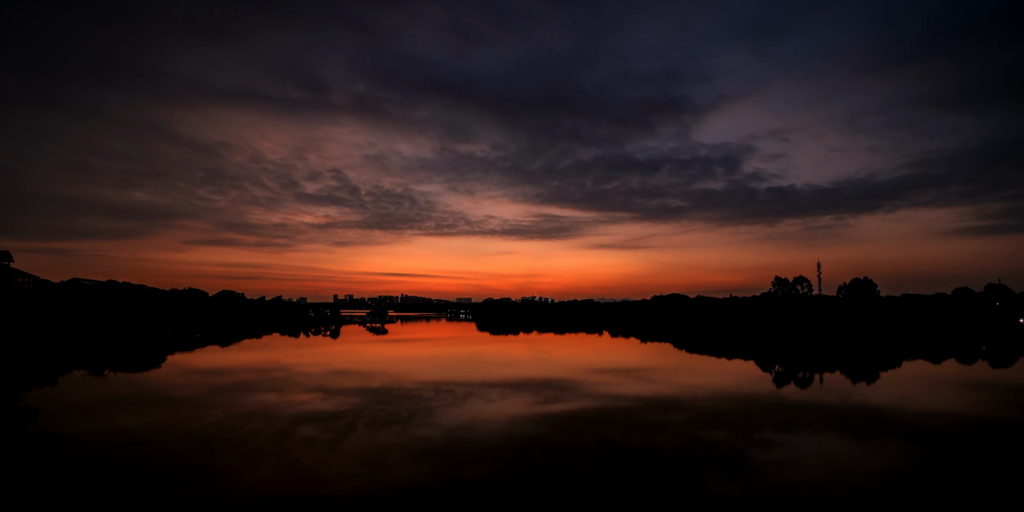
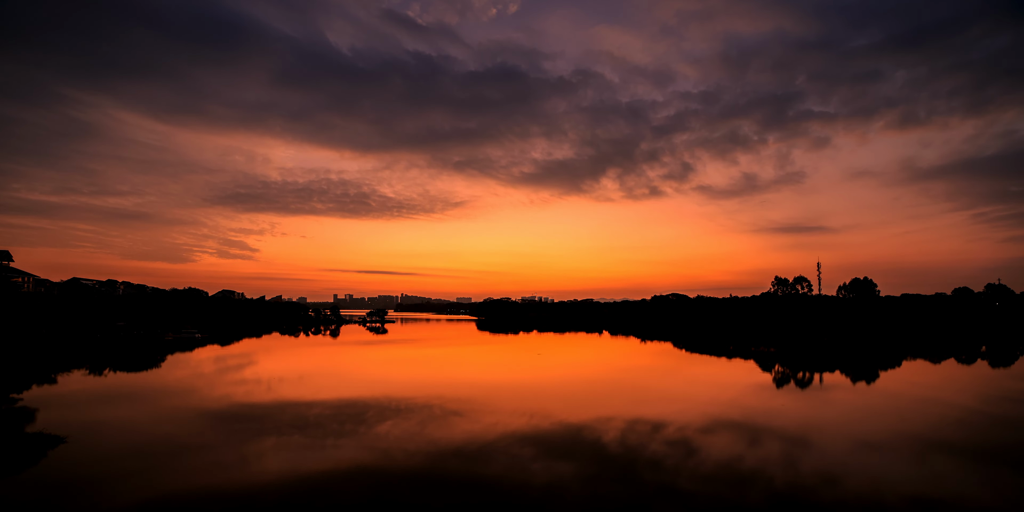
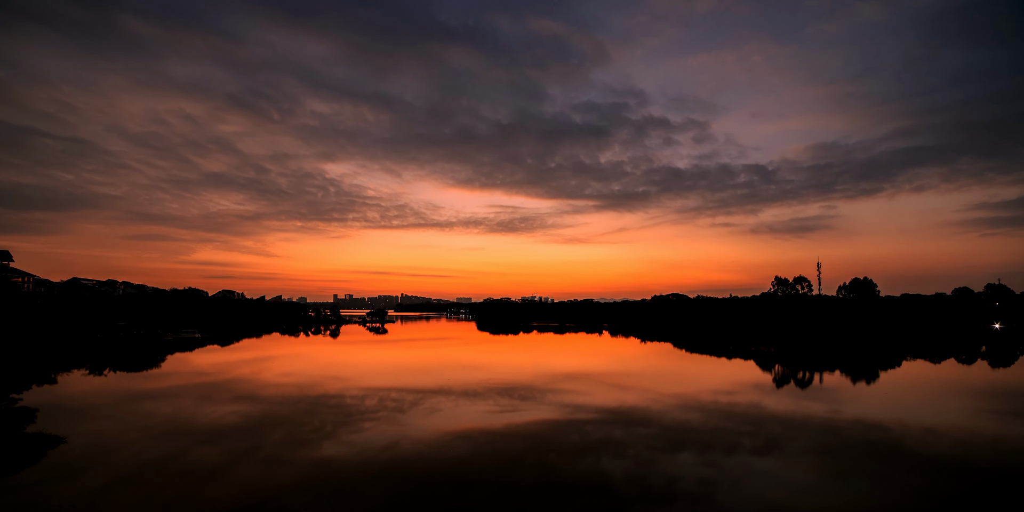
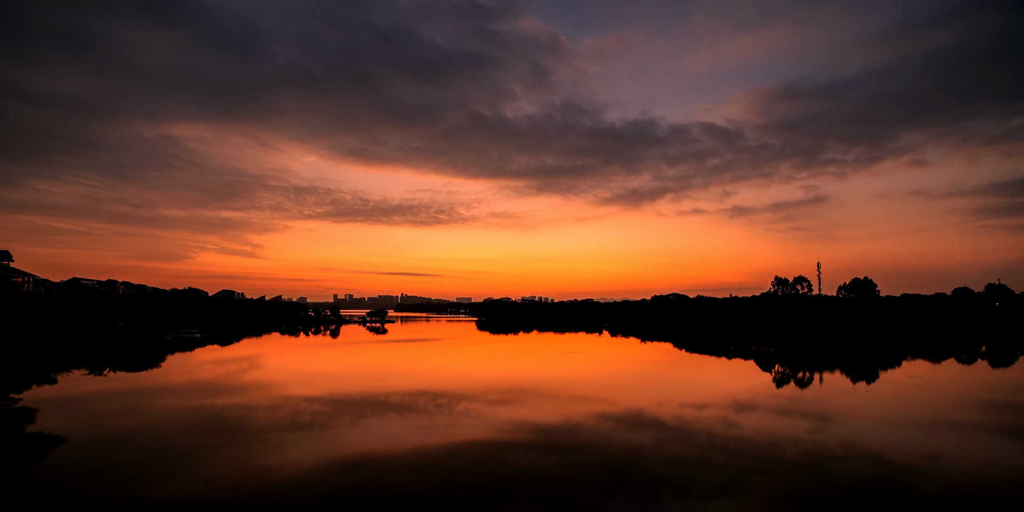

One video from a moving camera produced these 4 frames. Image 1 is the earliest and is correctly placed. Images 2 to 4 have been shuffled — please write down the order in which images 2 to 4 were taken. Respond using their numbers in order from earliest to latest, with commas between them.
3, 4, 2
